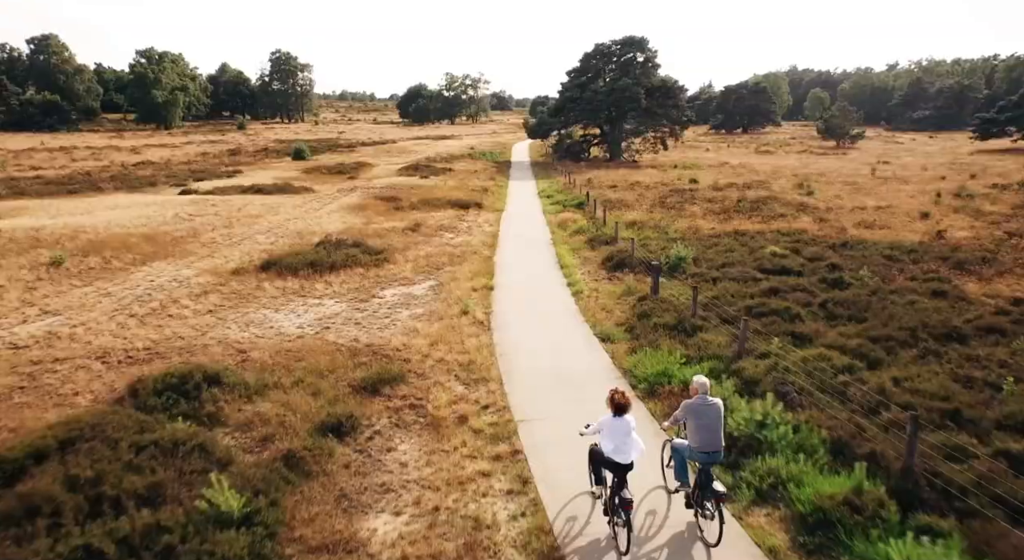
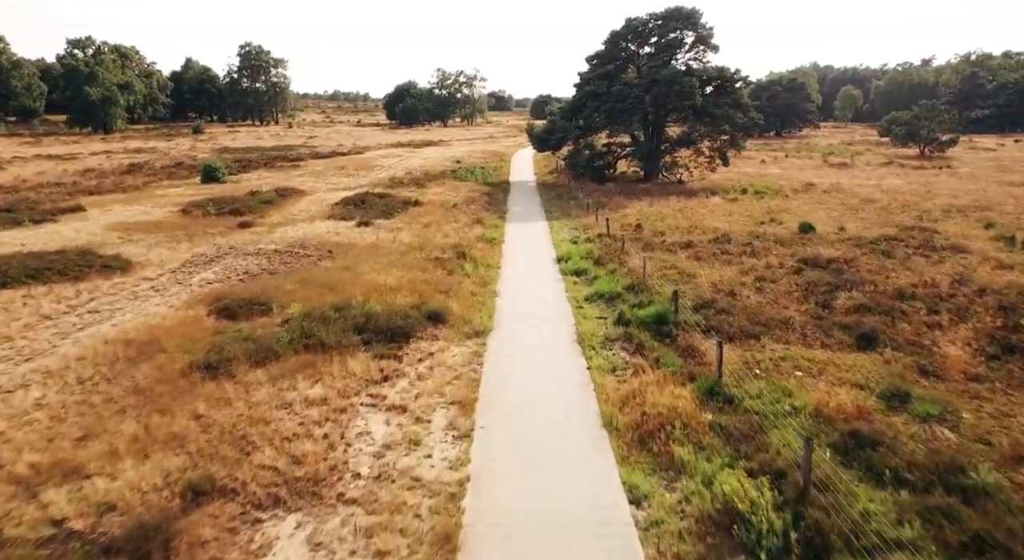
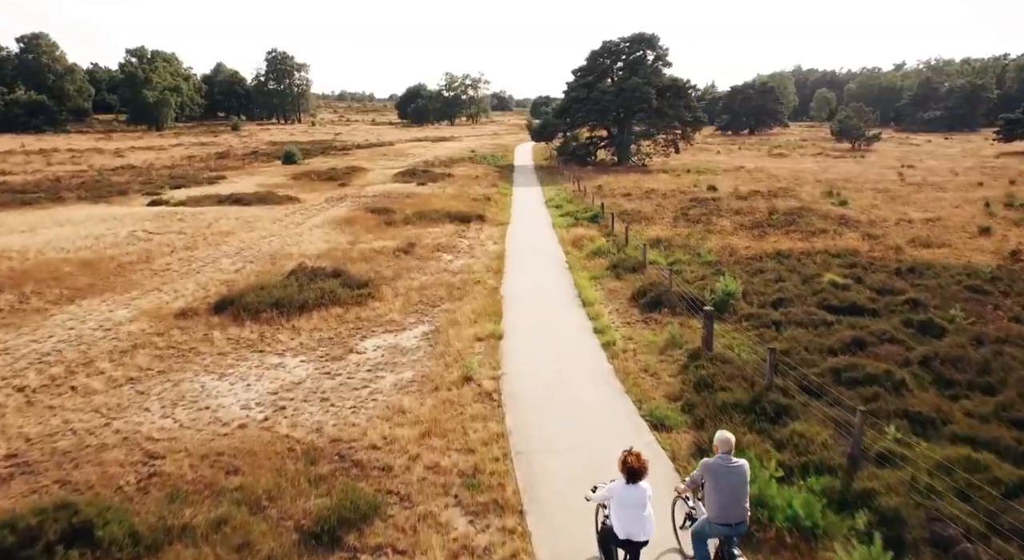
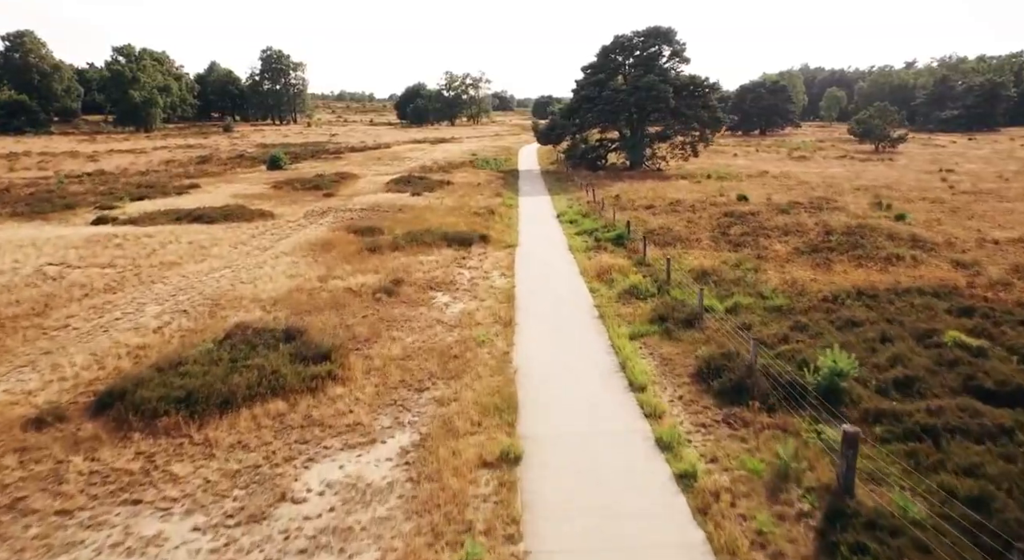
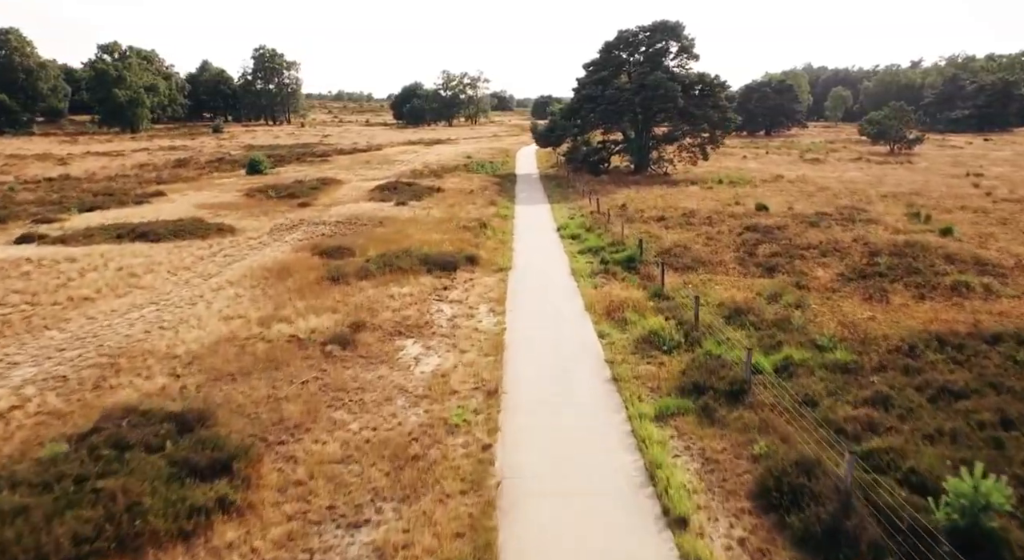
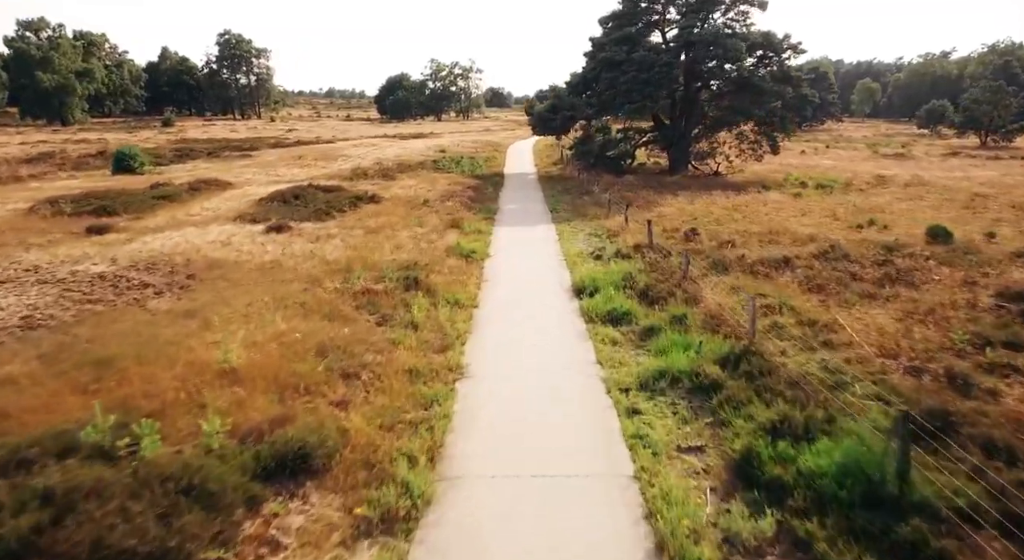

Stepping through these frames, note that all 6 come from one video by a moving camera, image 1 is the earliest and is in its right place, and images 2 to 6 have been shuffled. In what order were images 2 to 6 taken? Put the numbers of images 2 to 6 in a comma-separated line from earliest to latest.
3, 4, 5, 2, 6
